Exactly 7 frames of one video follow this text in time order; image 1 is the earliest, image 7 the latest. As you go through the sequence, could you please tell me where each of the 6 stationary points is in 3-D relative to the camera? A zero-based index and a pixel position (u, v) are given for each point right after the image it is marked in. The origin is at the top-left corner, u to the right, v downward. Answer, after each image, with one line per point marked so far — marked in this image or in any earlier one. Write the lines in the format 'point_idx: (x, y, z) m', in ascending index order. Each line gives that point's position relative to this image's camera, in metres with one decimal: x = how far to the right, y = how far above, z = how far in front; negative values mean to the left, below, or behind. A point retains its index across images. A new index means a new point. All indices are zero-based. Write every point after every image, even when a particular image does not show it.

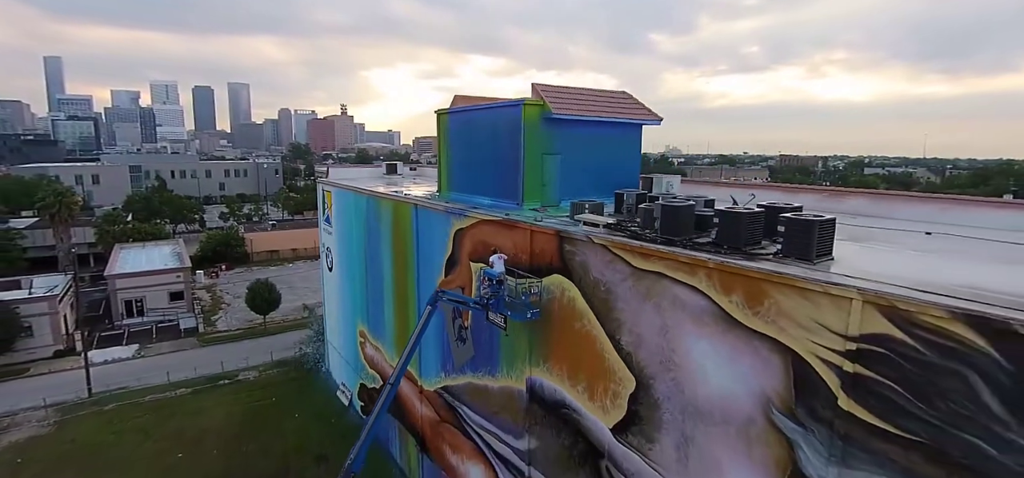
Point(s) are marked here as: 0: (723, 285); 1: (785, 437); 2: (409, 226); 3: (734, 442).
0: (+2.4, -0.5, +5.7) m
1: (+2.8, -2.0, +5.2) m
2: (-2.6, +0.3, +12.7) m
3: (+2.5, -2.3, +5.7) m
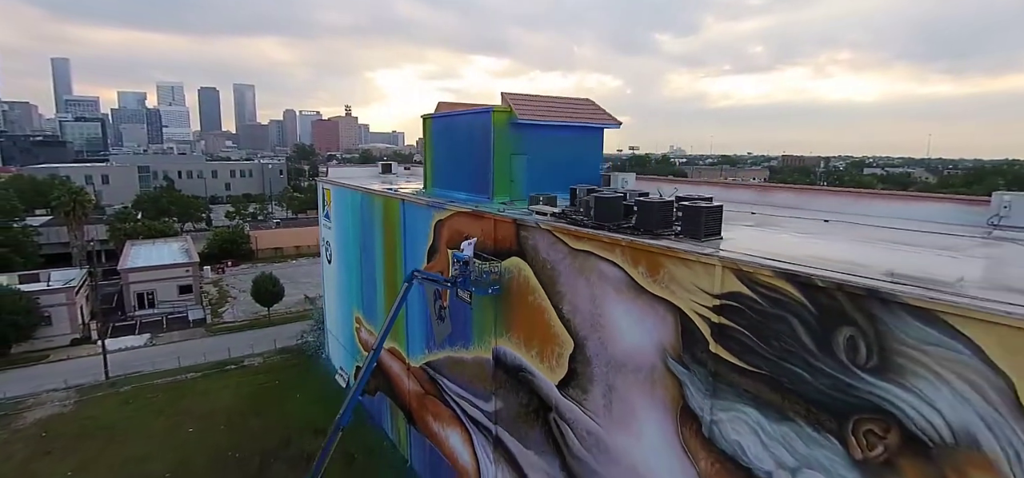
0: (+1.7, -0.3, +7.1) m
1: (+2.2, -1.8, +6.6) m
2: (-3.2, +0.6, +14.1) m
3: (+1.9, -2.1, +7.1) m
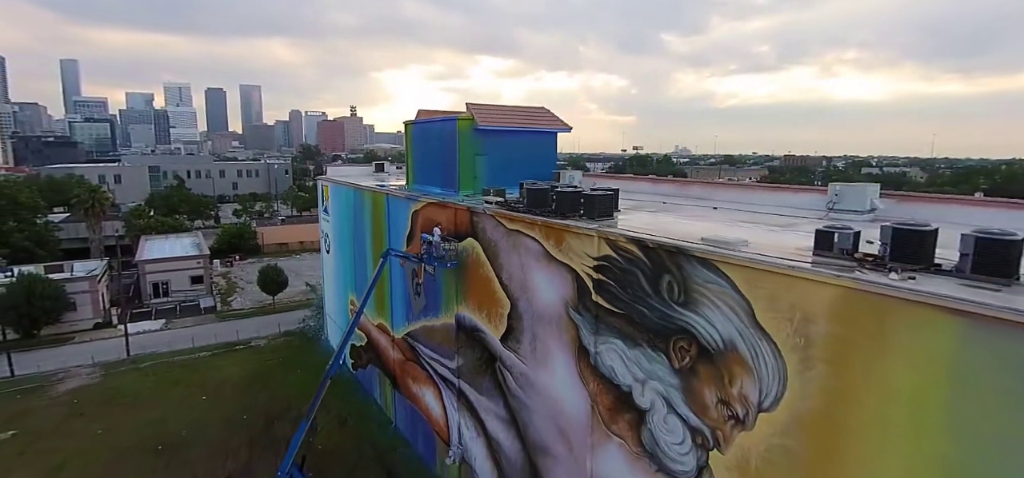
0: (+0.6, +0.1, +9.3) m
1: (+1.1, -1.4, +8.8) m
2: (-4.2, +0.9, +16.3) m
3: (+0.8, -1.7, +9.3) m
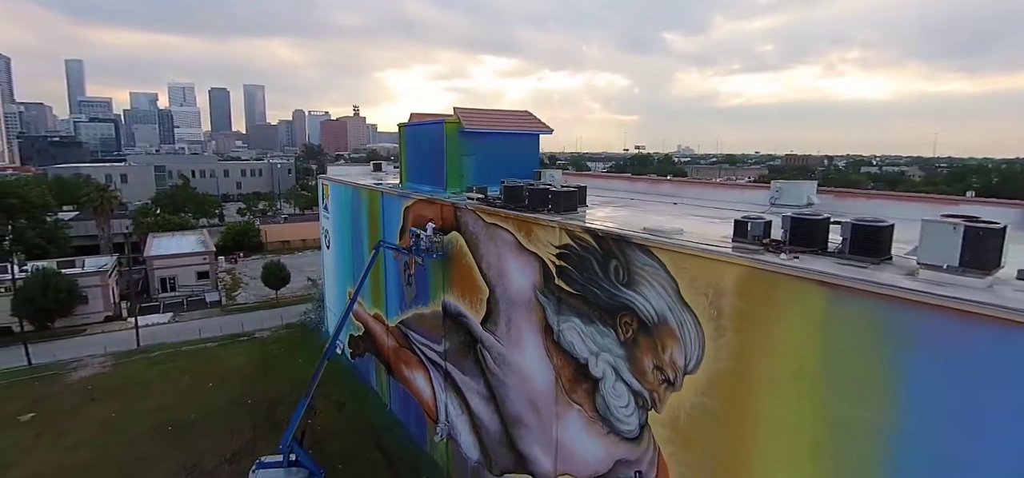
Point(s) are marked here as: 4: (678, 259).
0: (+0.1, +0.2, +10.4) m
1: (+0.6, -1.3, +9.9) m
2: (-4.7, +1.1, +17.5) m
3: (+0.3, -1.5, +10.4) m
4: (+2.4, -0.3, +7.2) m
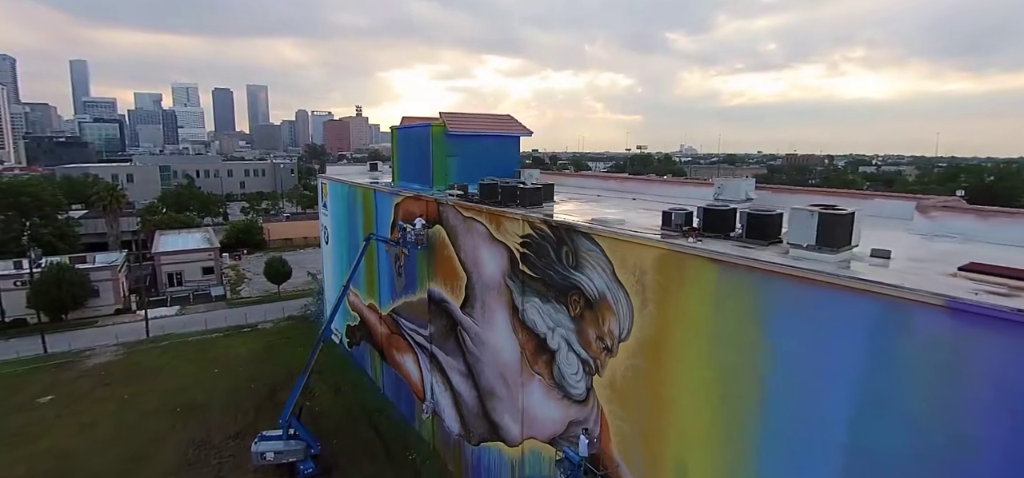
0: (-0.5, +0.4, +11.7) m
1: (-0.1, -1.1, +11.3) m
2: (-5.3, +1.3, +18.8) m
3: (-0.4, -1.3, +11.8) m
4: (+1.7, -0.1, +8.5) m
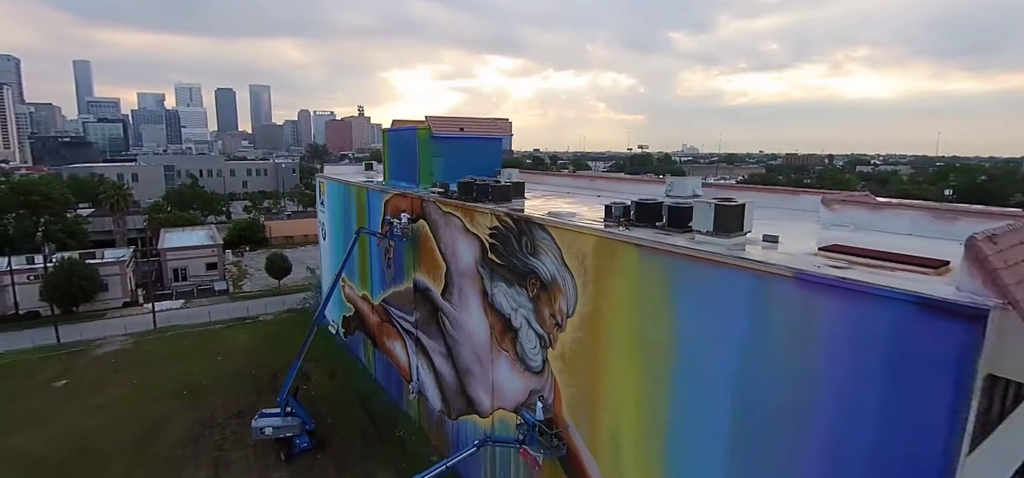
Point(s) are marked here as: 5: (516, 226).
0: (-1.2, +0.6, +13.1) m
1: (-0.8, -0.9, +12.6) m
2: (-5.9, +1.5, +20.2) m
3: (-1.1, -1.1, +13.1) m
4: (+1.0, +0.1, +9.9) m
5: (+0.1, +0.3, +11.1) m
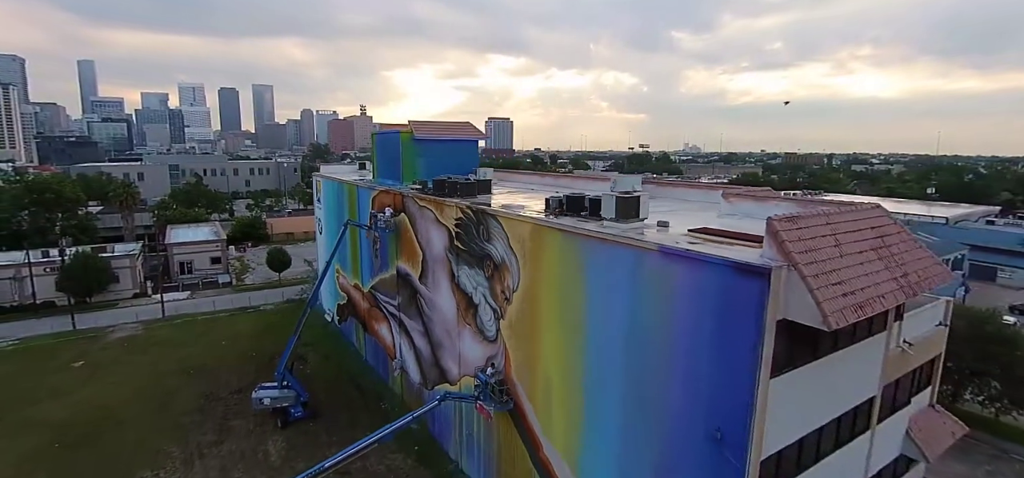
0: (-2.3, +0.9, +15.1) m
1: (-1.8, -0.6, +14.6) m
2: (-7.0, +1.8, +22.2) m
3: (-2.1, -0.8, +15.1) m
4: (-0.1, +0.4, +11.9) m
5: (-1.0, +0.6, +13.1) m
